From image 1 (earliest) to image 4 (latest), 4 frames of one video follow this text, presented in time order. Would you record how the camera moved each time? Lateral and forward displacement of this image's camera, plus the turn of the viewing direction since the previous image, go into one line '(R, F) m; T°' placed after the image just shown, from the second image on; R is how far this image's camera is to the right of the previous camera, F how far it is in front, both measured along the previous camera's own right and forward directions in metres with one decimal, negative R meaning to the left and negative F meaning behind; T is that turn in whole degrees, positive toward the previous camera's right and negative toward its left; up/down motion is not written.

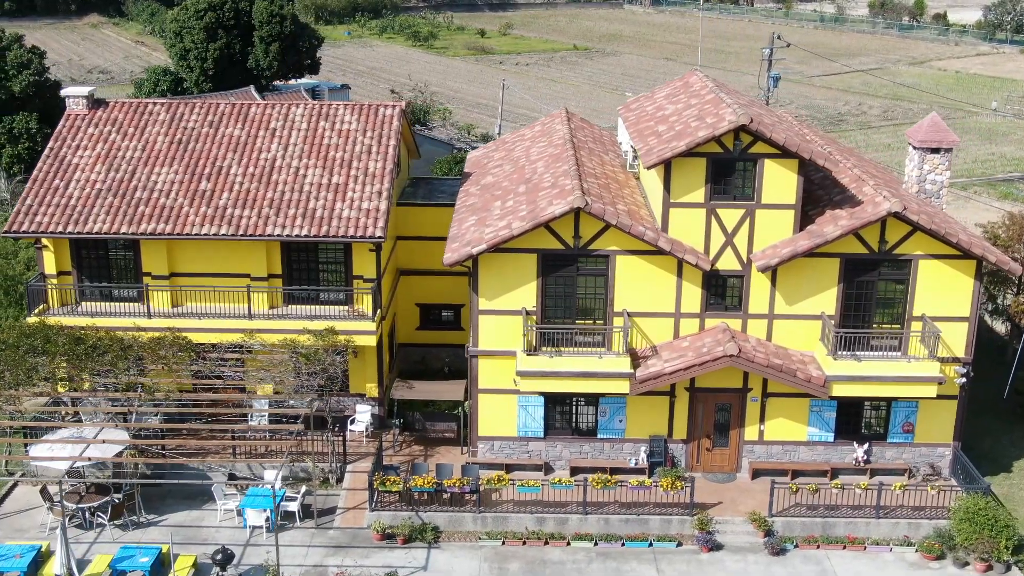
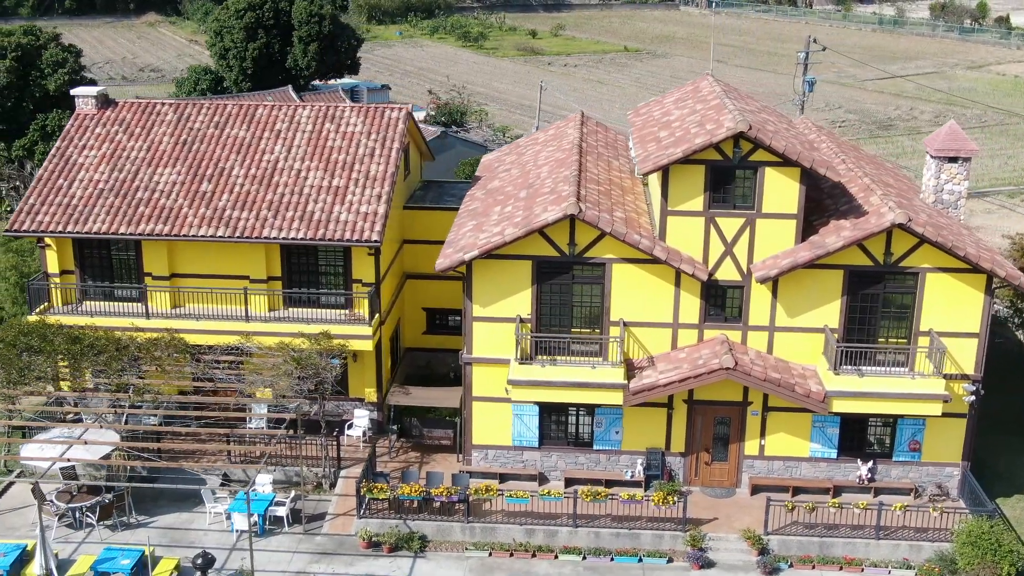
(+1.0, +0.4) m; -2°
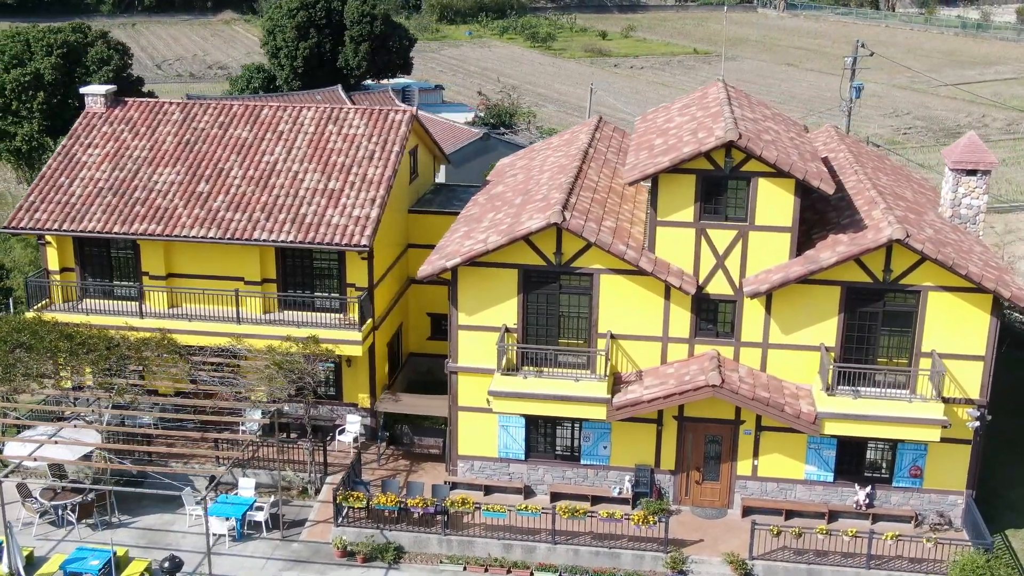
(+1.5, +0.5) m; -3°
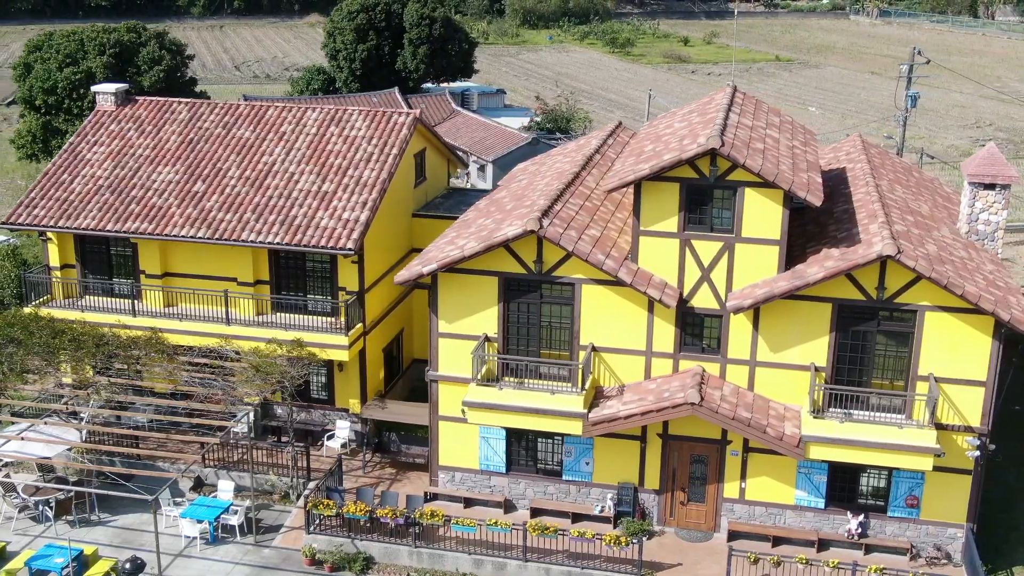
(+1.7, +0.6) m; -4°
